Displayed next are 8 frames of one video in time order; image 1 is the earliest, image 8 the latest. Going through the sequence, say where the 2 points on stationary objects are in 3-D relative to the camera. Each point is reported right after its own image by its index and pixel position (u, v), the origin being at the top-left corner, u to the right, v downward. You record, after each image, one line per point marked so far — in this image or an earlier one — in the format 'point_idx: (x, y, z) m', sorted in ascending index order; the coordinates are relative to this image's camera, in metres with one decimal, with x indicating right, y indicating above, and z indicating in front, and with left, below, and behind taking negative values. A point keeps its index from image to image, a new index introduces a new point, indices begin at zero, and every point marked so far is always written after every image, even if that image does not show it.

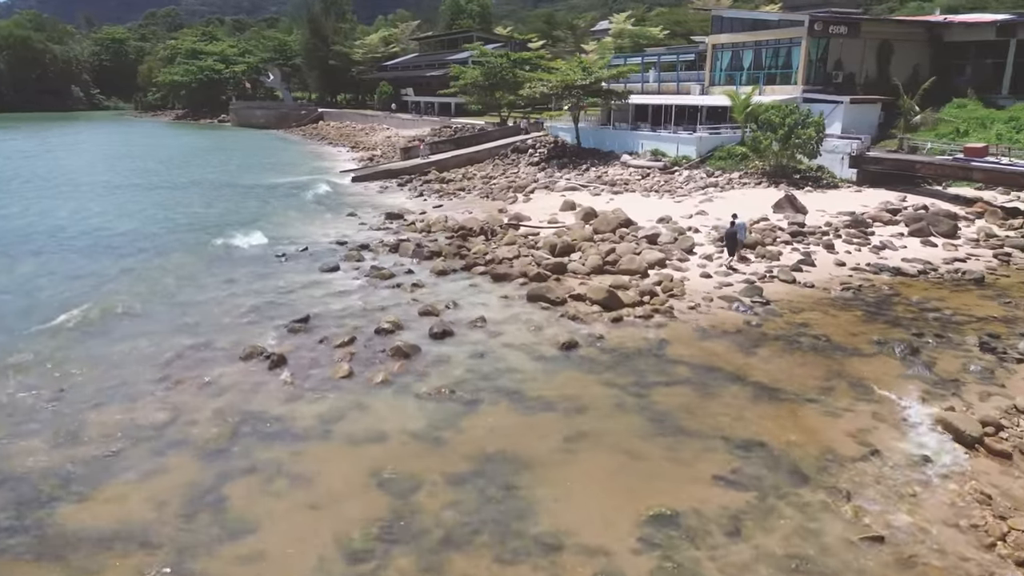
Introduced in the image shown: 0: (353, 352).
0: (-3.3, -1.3, +15.2) m
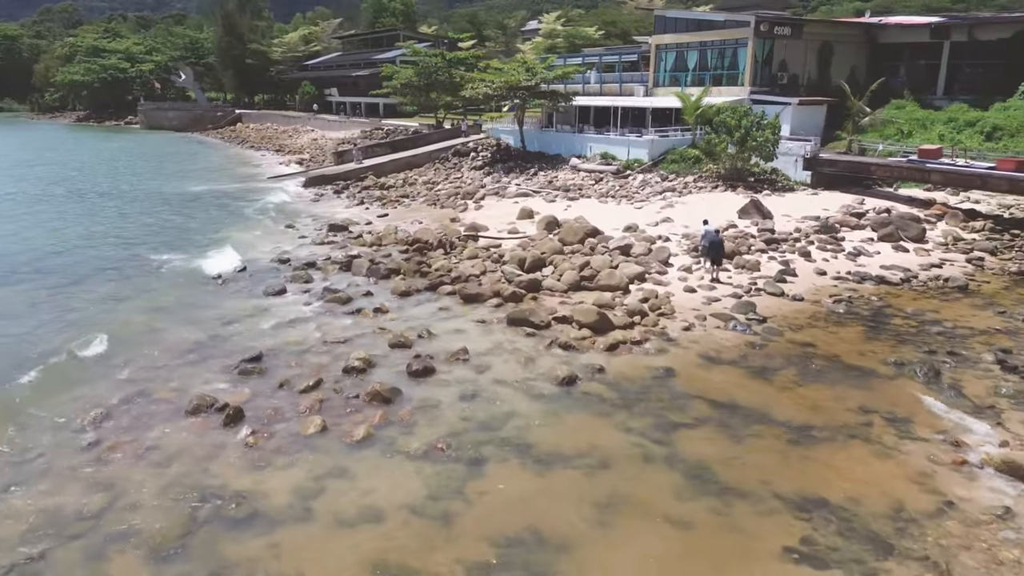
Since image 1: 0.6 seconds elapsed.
0: (-3.3, -2.0, +13.0) m
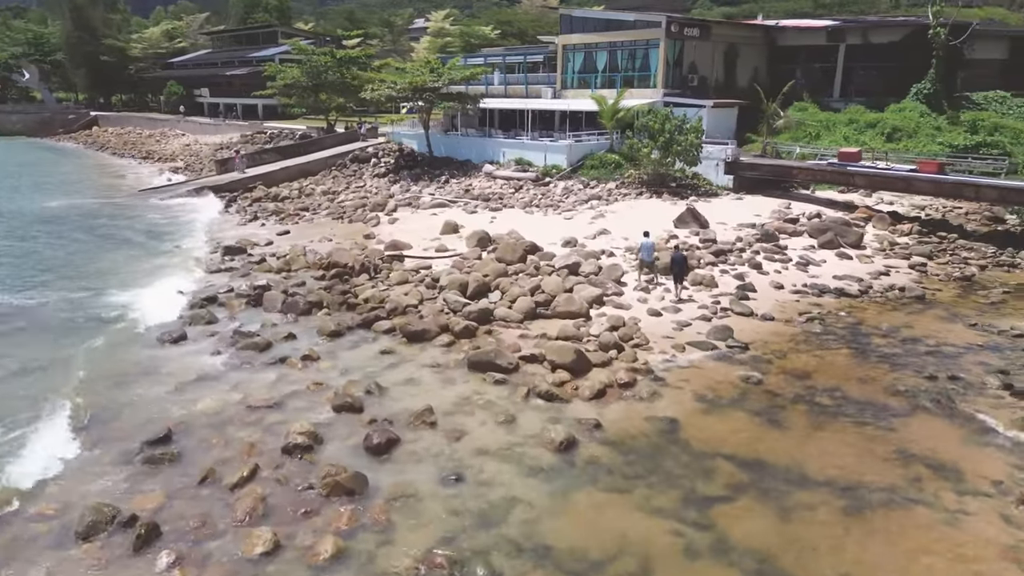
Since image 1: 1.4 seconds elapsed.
0: (-3.4, -2.9, +10.0) m
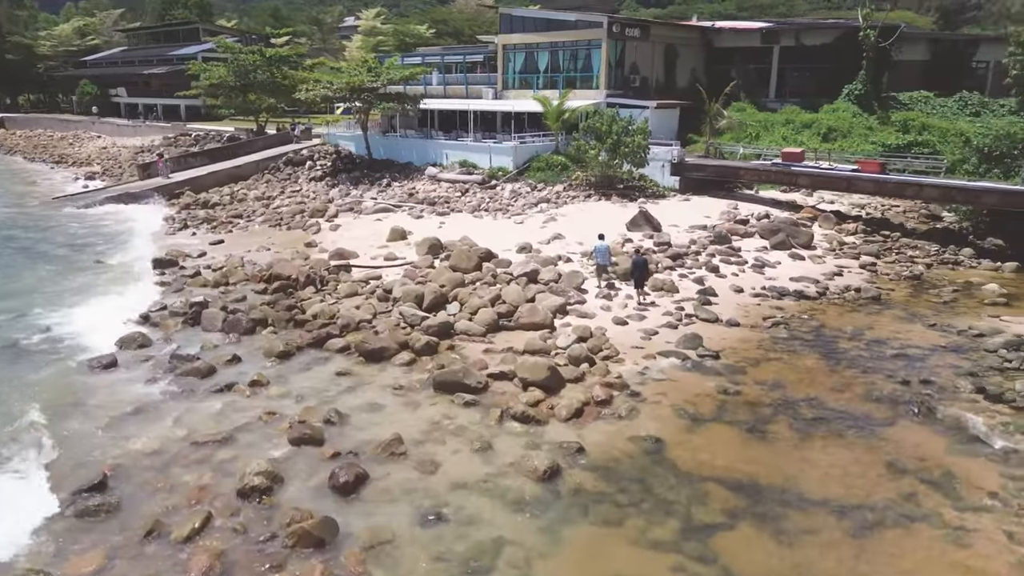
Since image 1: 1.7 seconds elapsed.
0: (-3.5, -3.2, +8.9) m
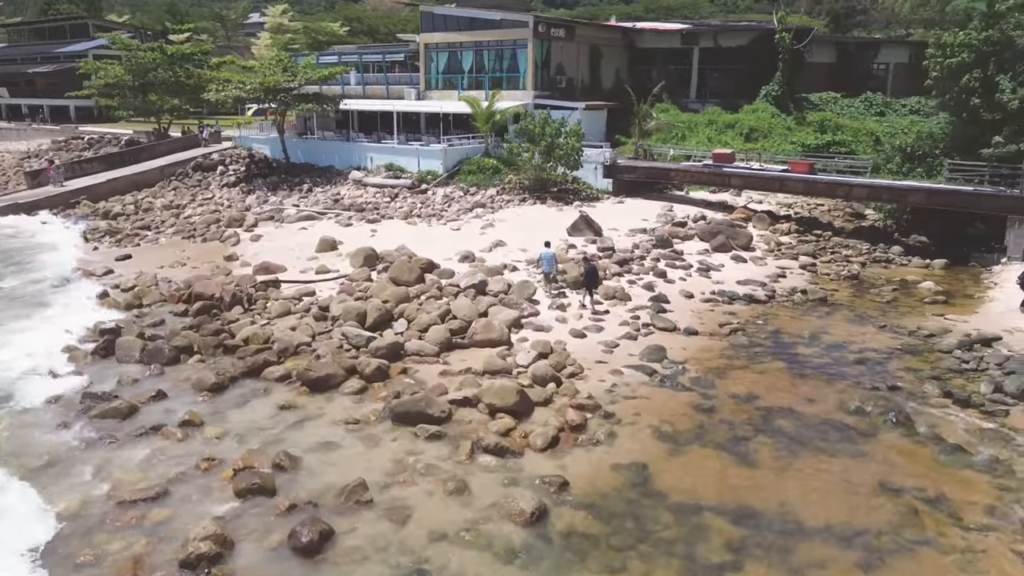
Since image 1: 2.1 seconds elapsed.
0: (-3.4, -3.6, +7.5) m
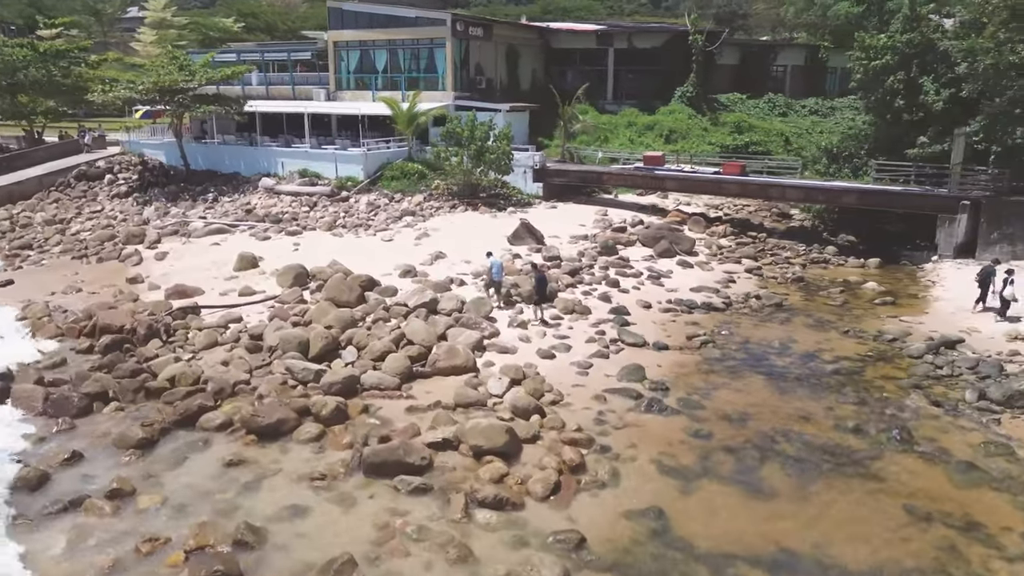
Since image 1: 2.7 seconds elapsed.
0: (-2.8, -4.1, +5.7) m
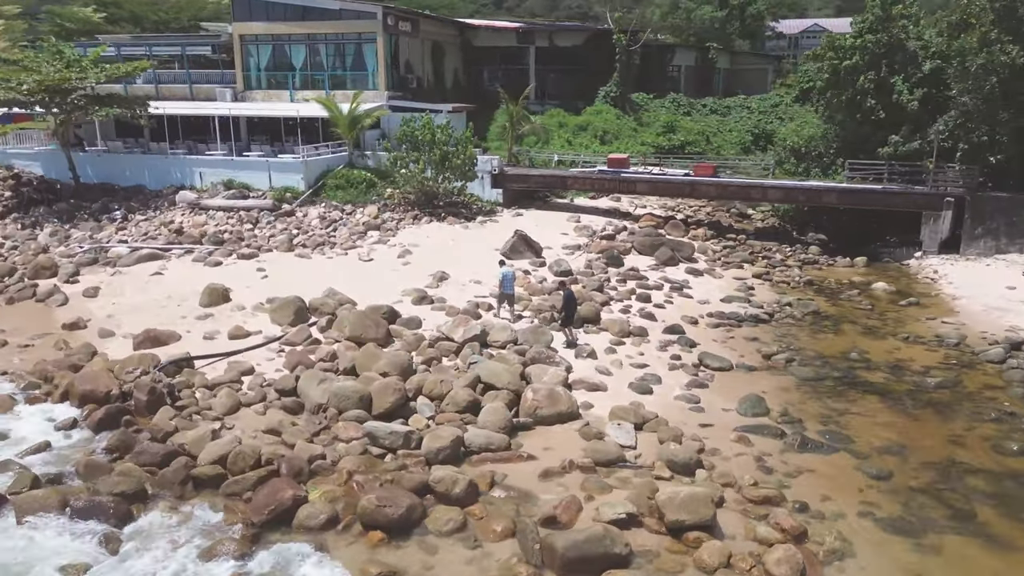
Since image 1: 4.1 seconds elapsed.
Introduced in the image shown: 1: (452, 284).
0: (+1.0, -4.7, +3.4) m
1: (-1.5, +0.1, +19.3) m
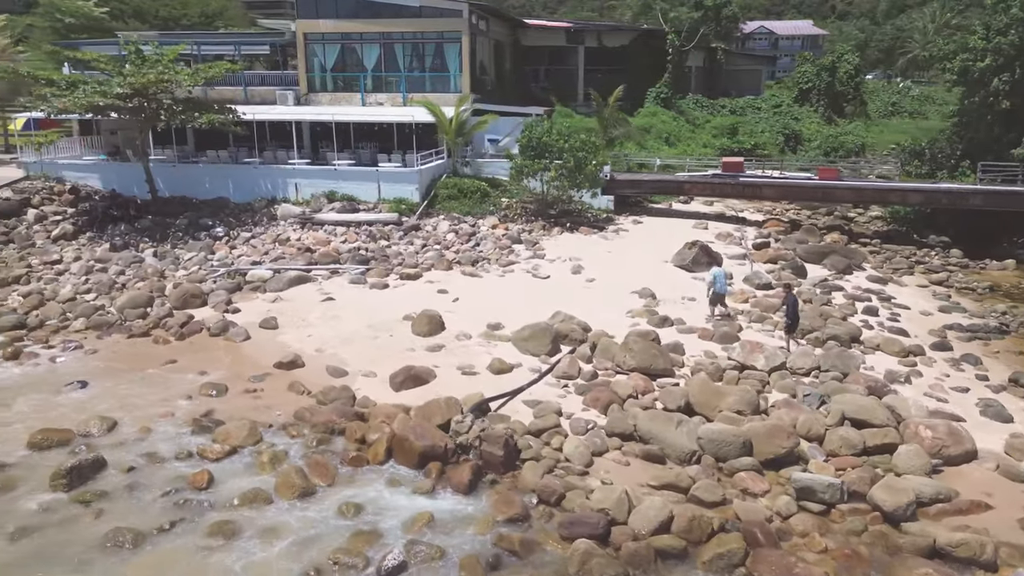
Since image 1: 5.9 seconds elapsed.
0: (+8.1, -5.1, +2.3) m
1: (+4.0, -0.3, +17.9) m
